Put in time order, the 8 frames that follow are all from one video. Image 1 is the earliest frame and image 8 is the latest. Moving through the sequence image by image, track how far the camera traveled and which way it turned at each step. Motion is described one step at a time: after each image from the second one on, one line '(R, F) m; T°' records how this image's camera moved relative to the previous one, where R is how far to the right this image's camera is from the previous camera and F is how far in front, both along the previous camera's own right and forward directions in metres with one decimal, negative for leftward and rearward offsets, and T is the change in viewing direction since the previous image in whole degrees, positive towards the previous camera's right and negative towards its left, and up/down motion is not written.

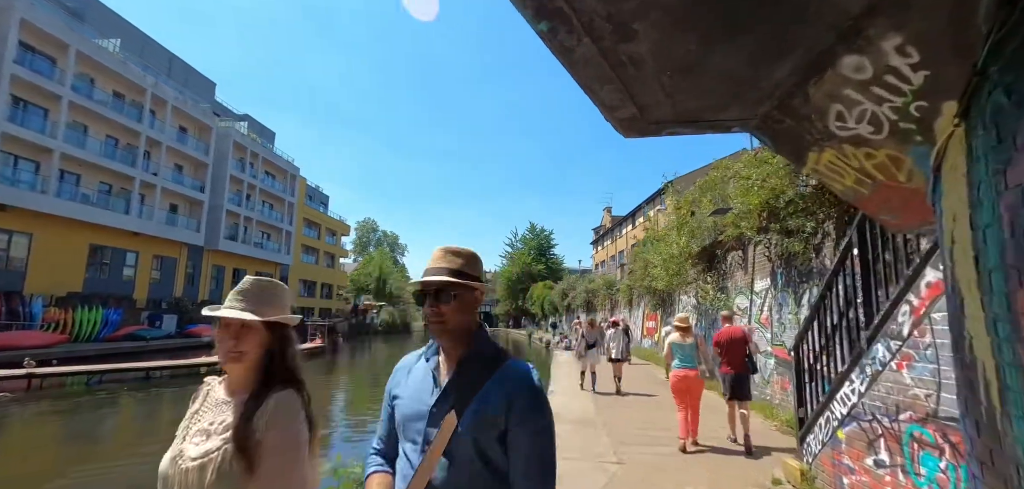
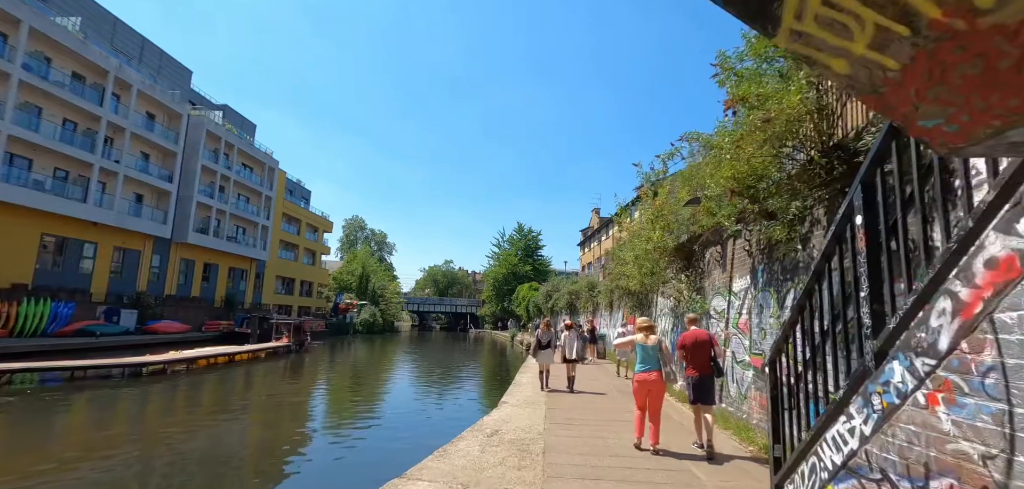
(+0.8, +1.3) m; +1°
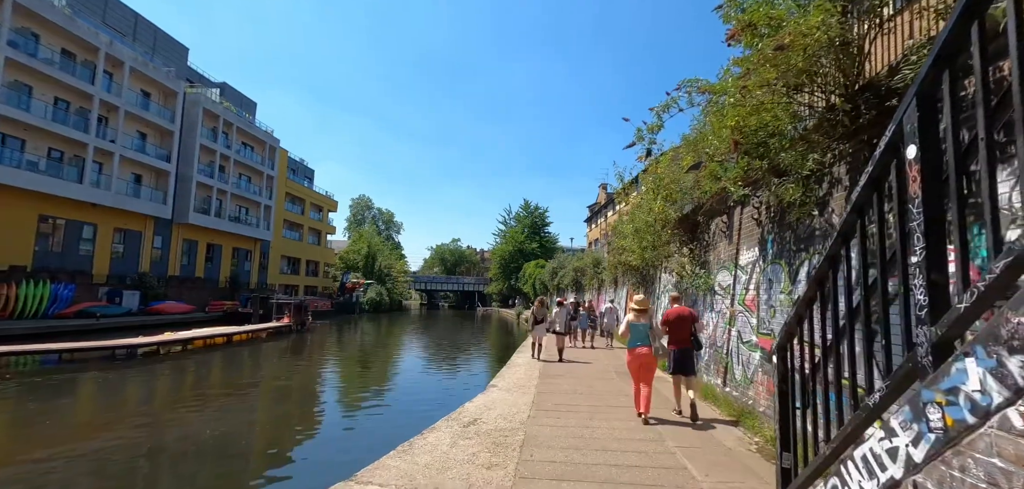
(+0.4, +0.7) m; -1°
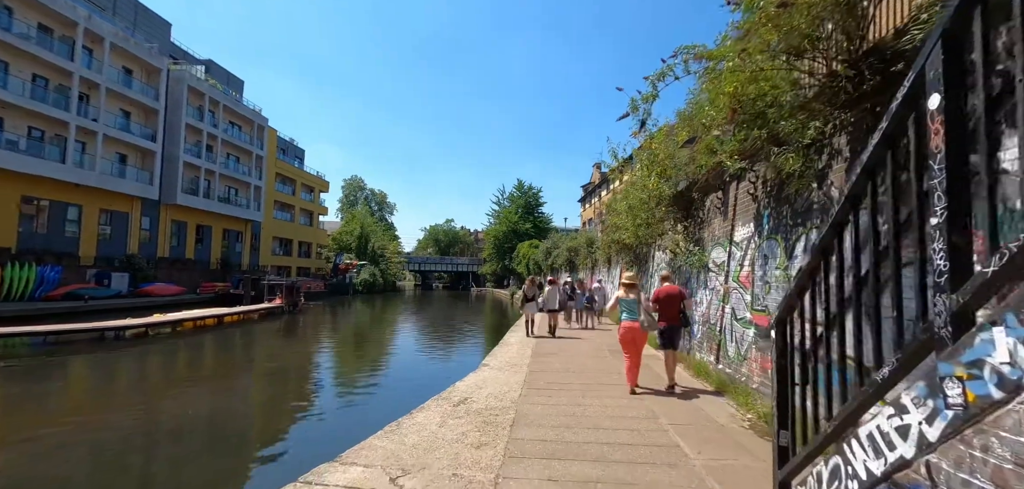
(0.0, +0.2) m; +1°
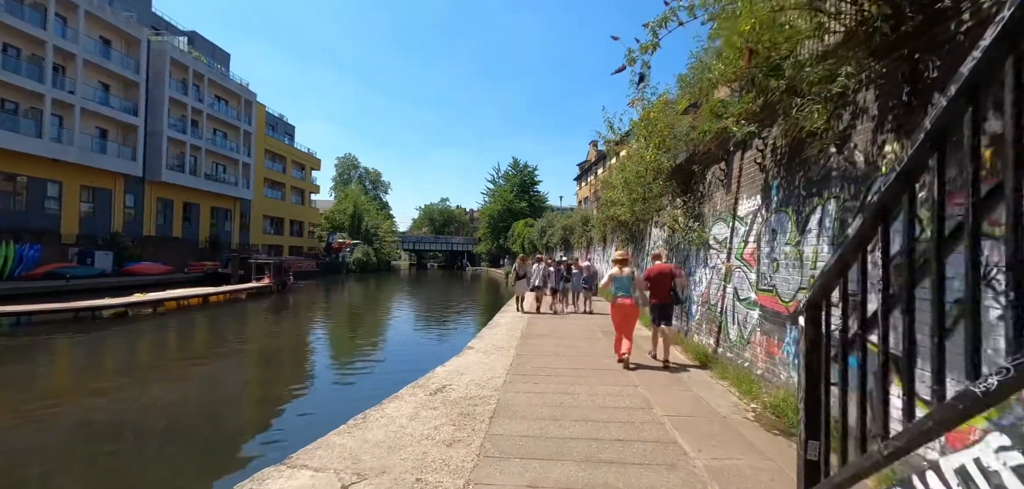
(+0.1, +0.6) m; 0°
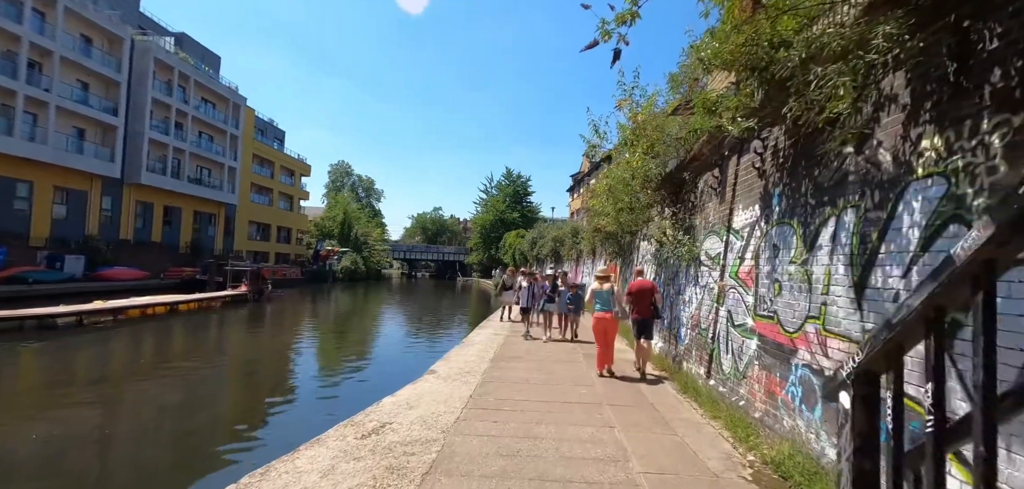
(+0.4, +0.8) m; +1°
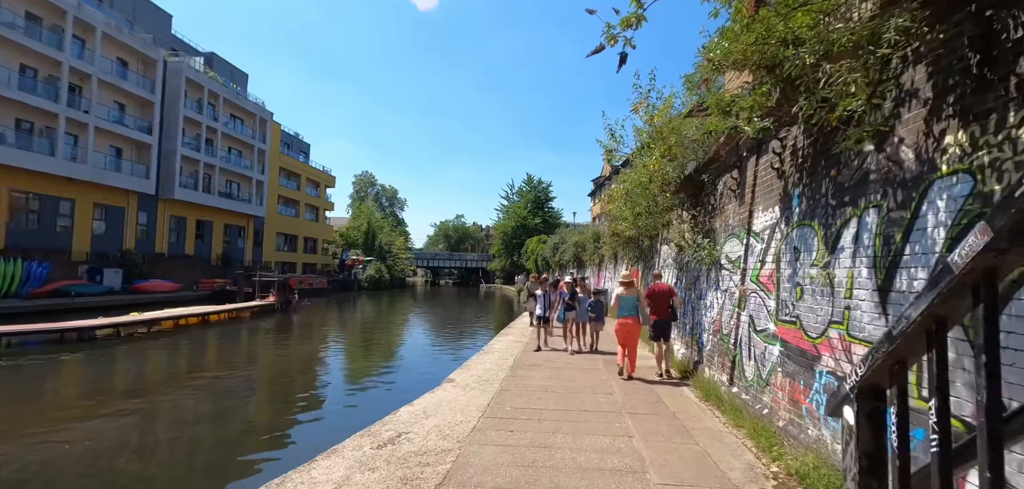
(+0.1, 0.0) m; -3°
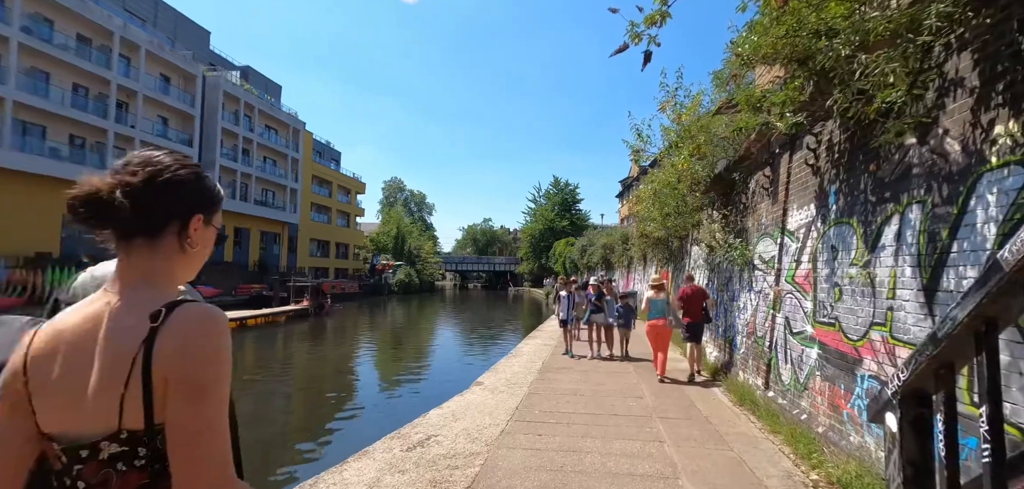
(0.0, 0.0) m; -3°
